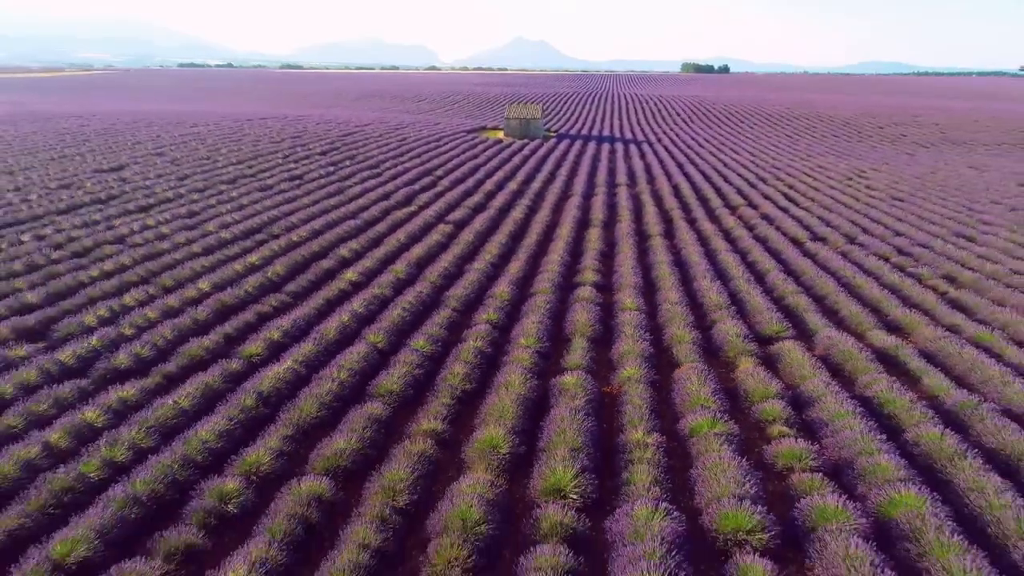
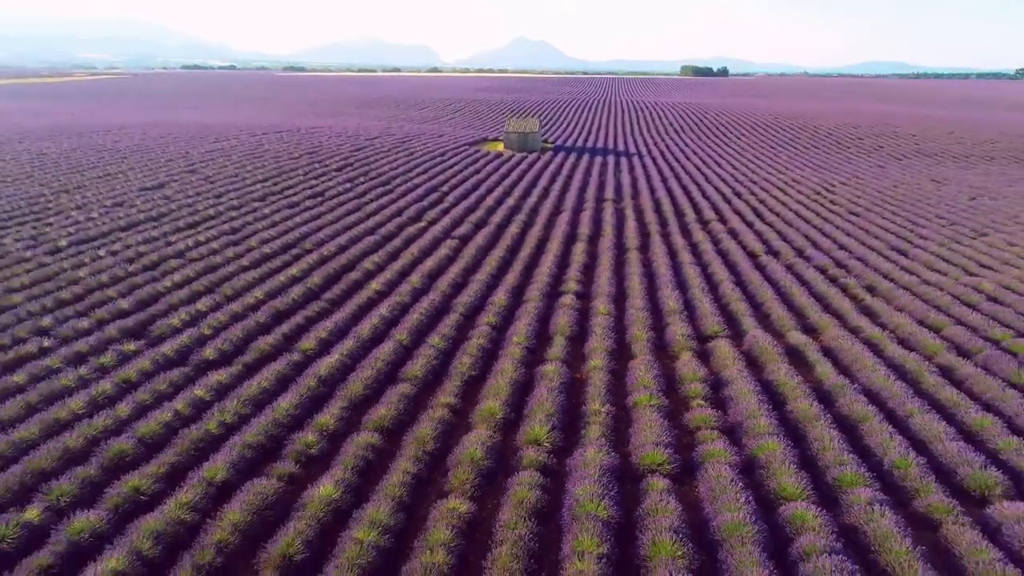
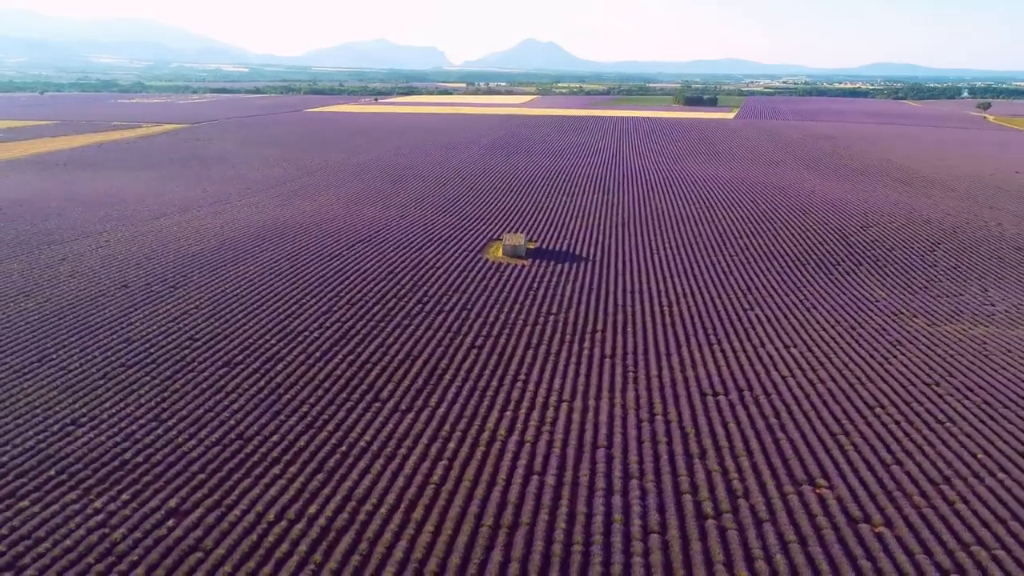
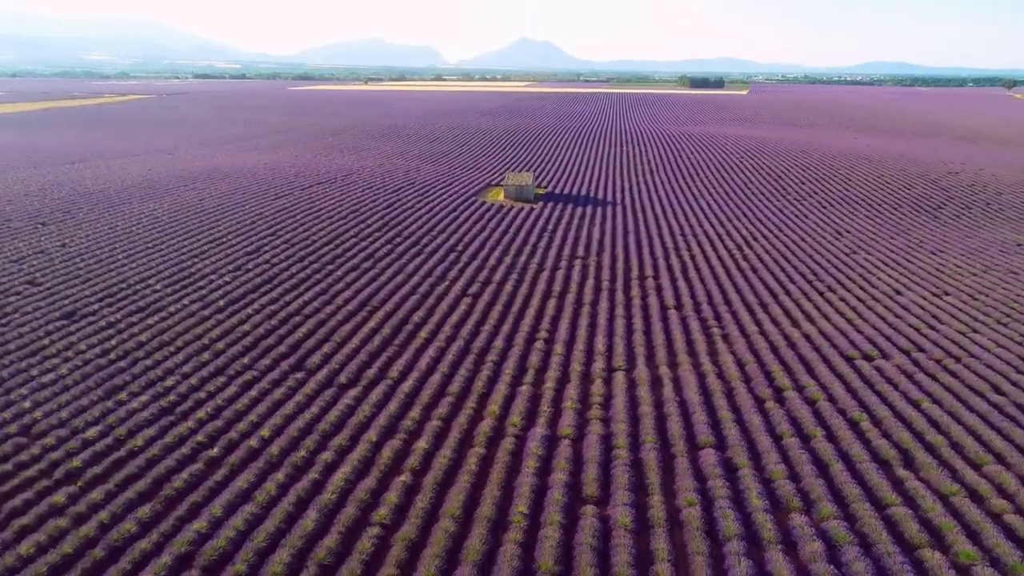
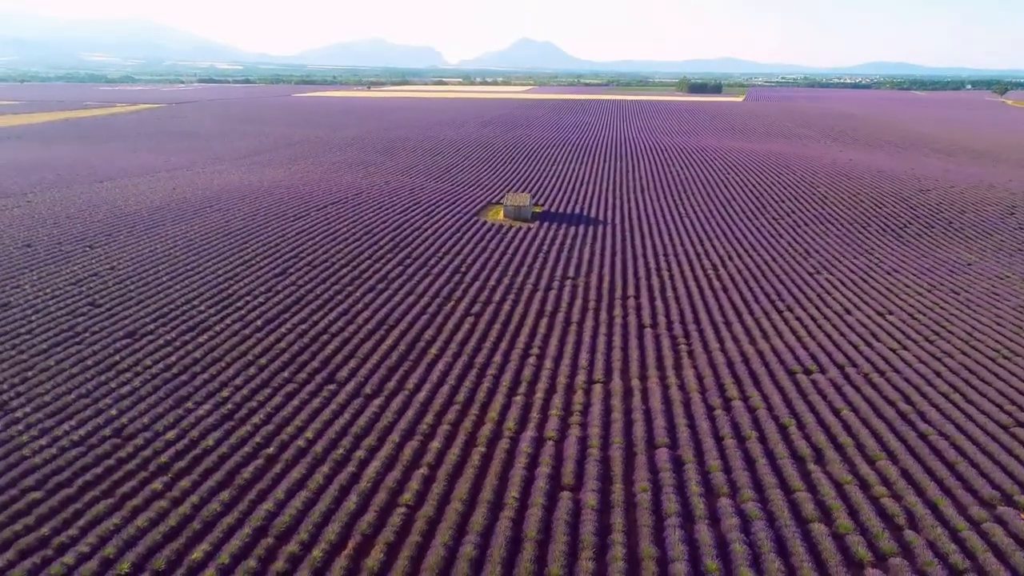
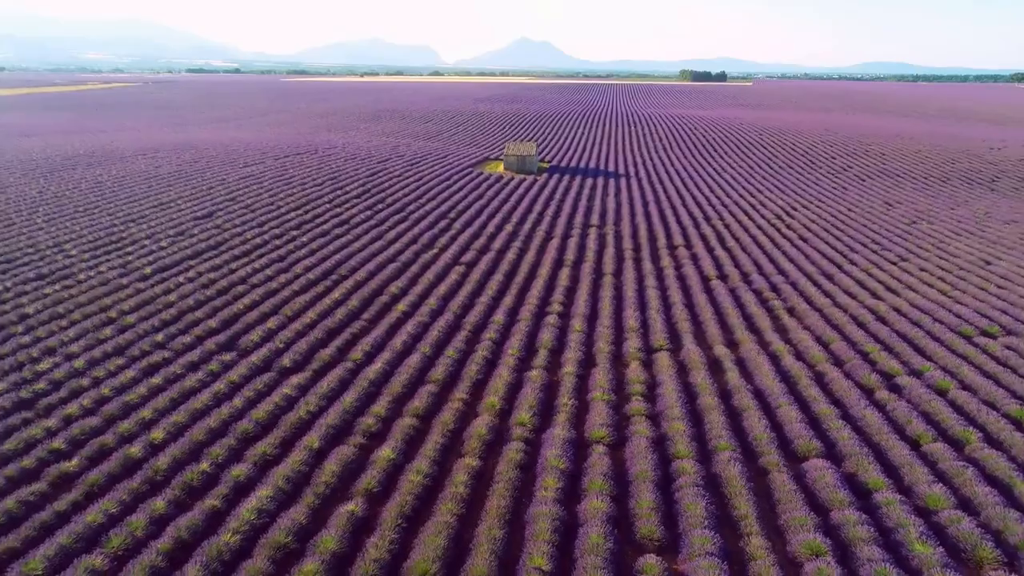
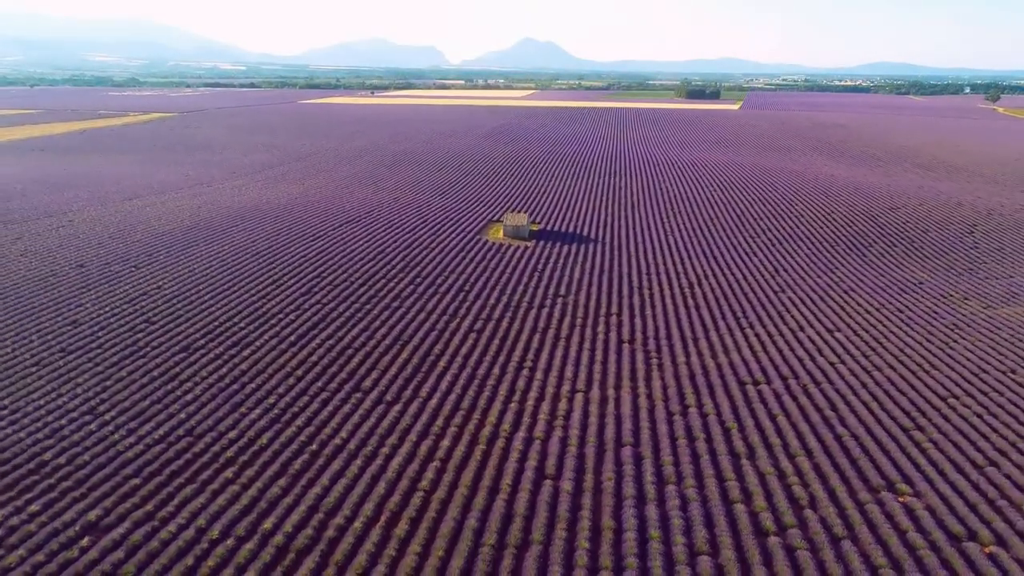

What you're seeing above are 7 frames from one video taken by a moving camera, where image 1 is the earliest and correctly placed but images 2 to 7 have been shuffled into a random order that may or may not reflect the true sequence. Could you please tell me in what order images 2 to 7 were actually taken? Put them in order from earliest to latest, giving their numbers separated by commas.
2, 6, 4, 5, 7, 3
